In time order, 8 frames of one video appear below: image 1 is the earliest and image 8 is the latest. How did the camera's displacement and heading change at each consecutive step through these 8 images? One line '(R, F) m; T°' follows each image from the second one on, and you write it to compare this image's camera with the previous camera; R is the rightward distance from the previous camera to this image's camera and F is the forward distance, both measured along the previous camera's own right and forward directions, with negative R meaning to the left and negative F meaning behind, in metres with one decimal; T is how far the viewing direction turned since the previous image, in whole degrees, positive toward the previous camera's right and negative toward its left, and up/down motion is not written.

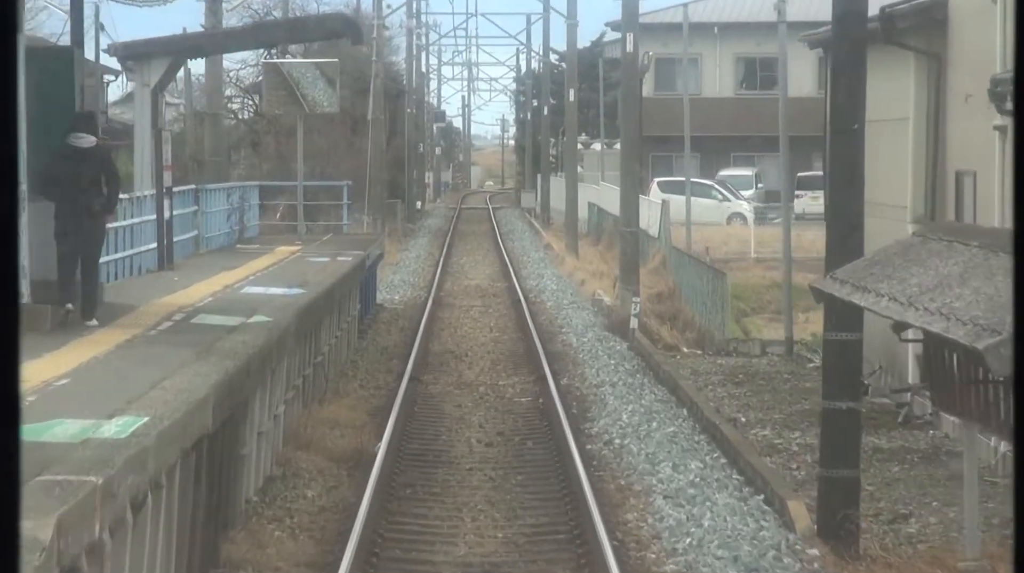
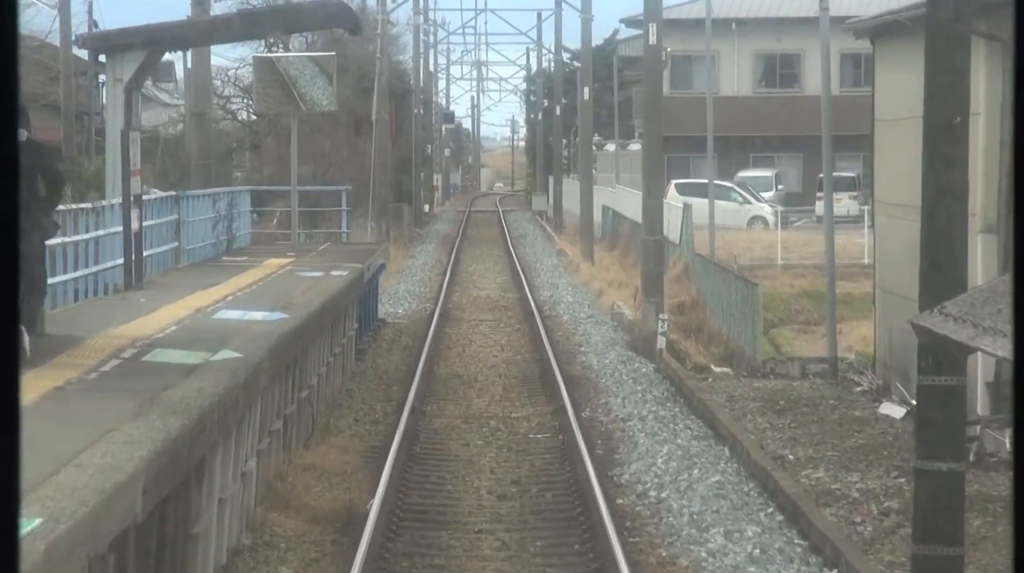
(0.0, +1.4) m; 0°
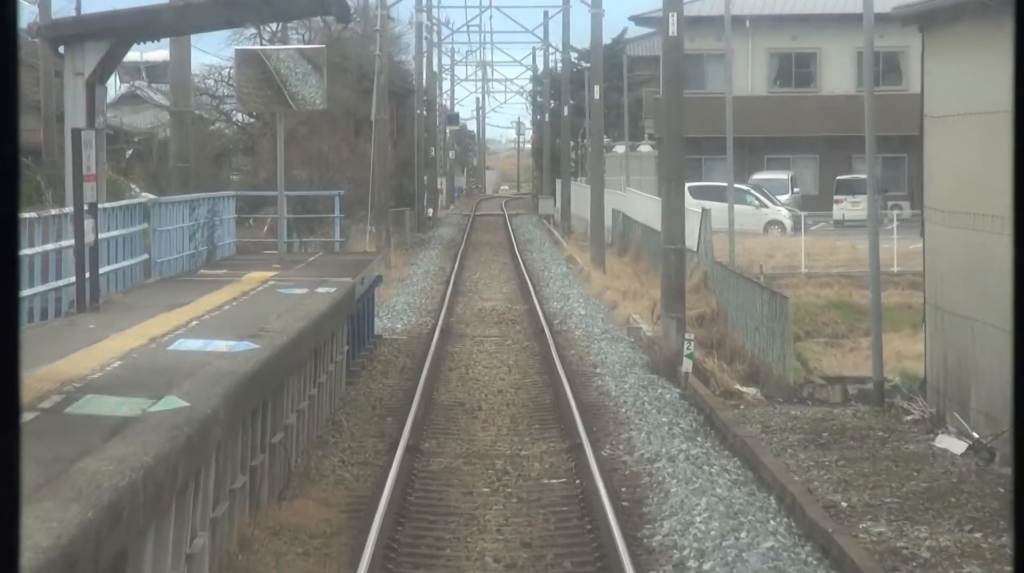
(0.0, +1.4) m; 0°
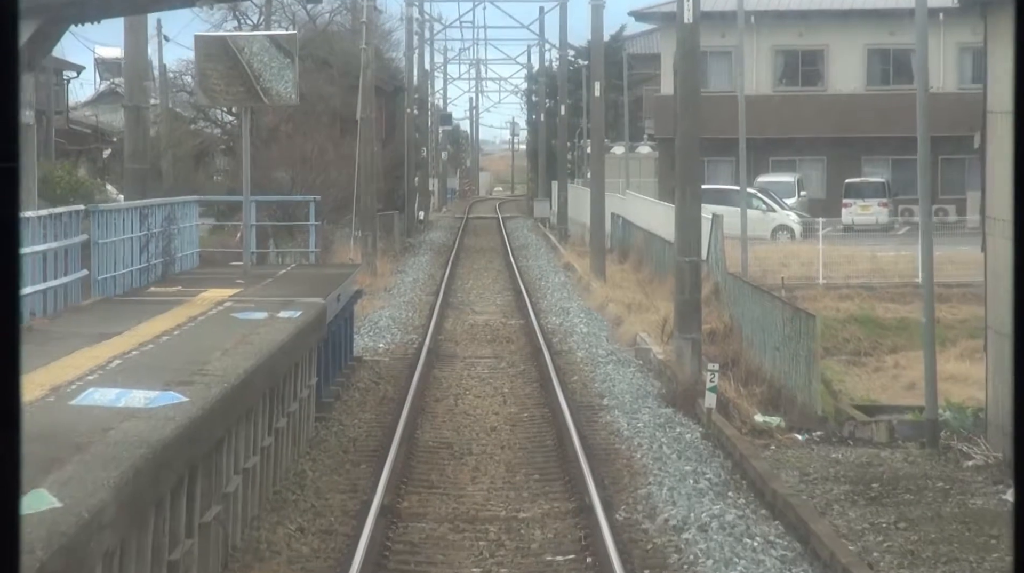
(0.0, +1.7) m; 0°
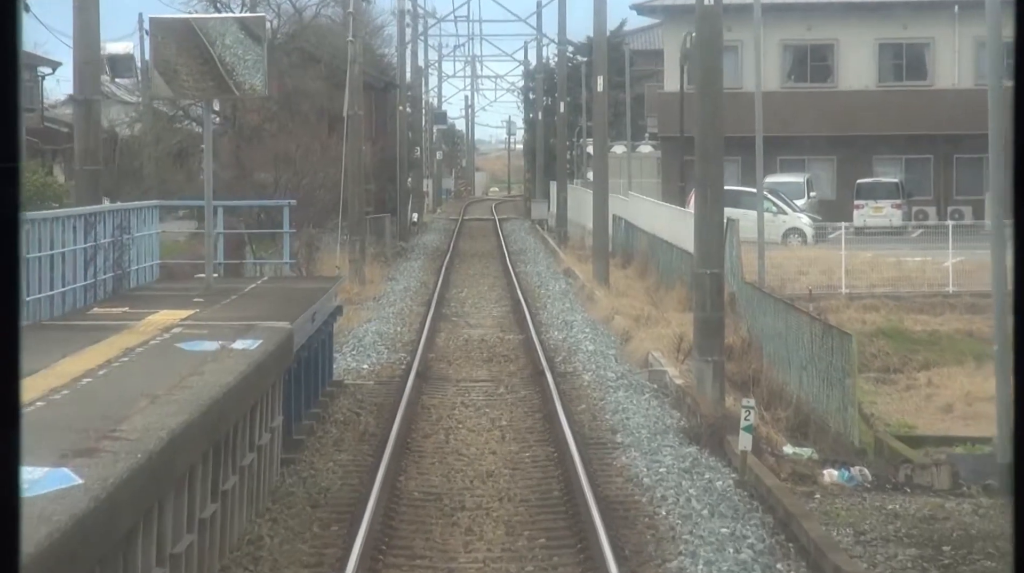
(0.0, +1.6) m; 0°
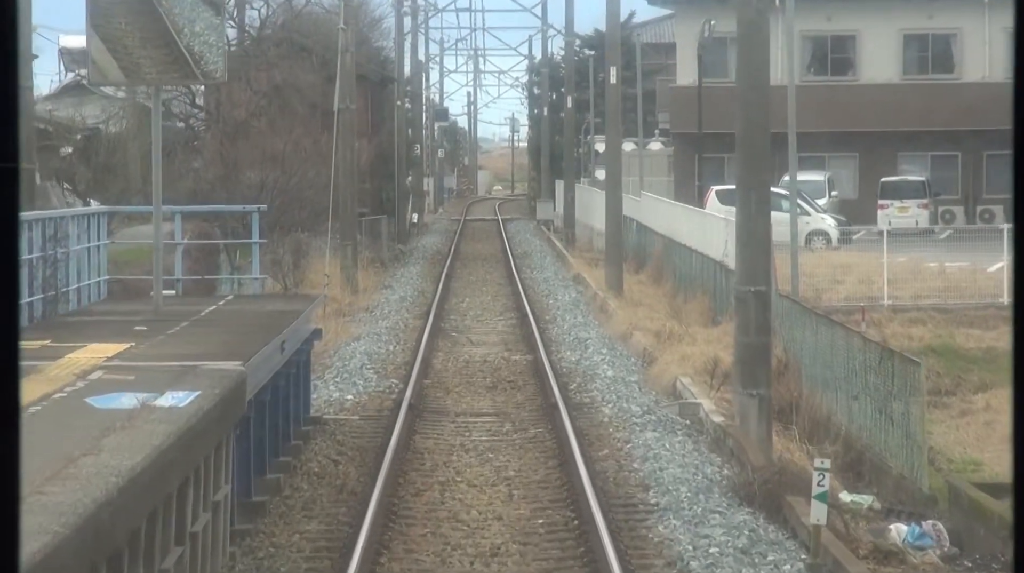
(0.0, +1.9) m; 0°
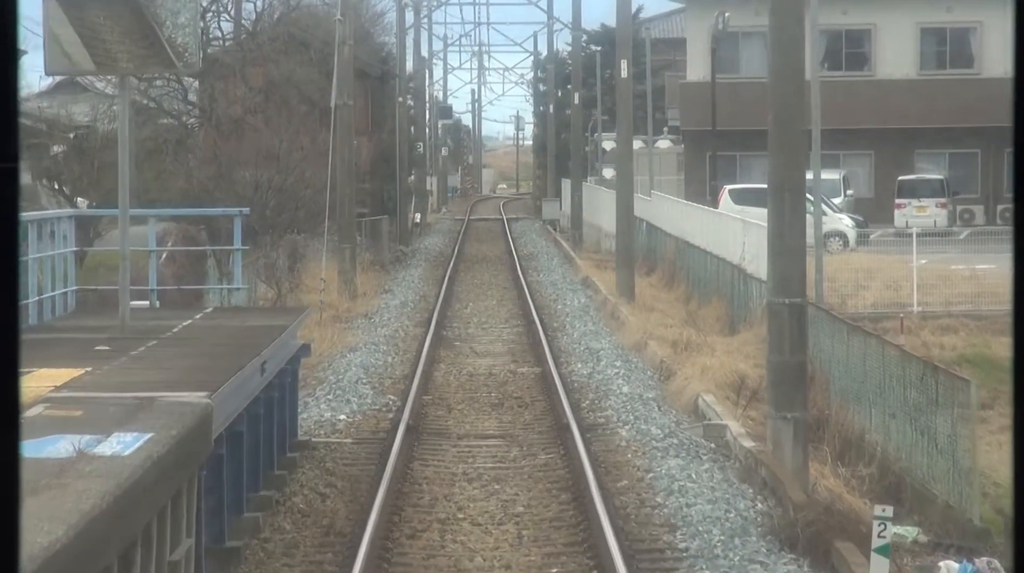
(0.0, +1.0) m; 0°
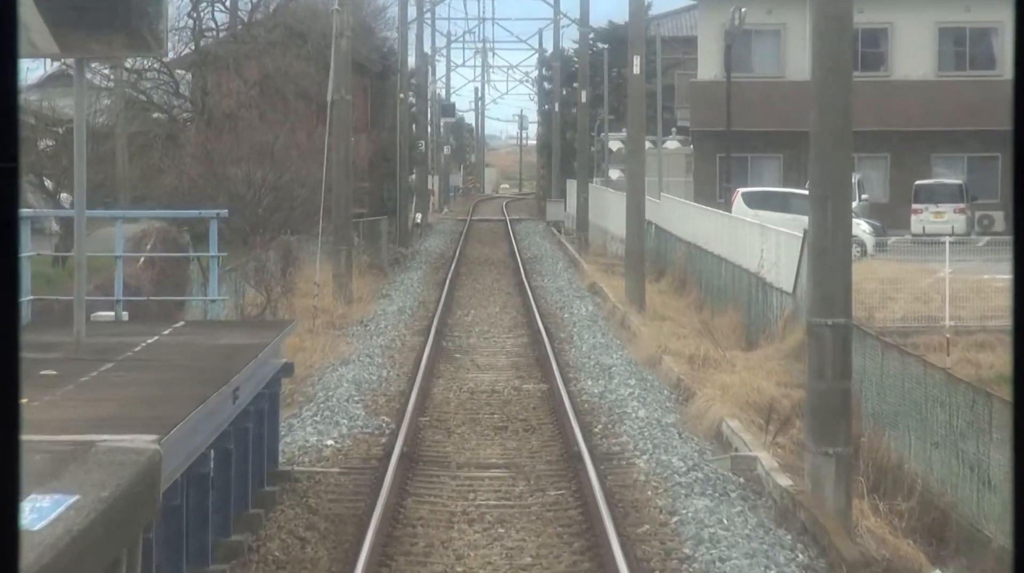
(0.0, +1.0) m; 0°
